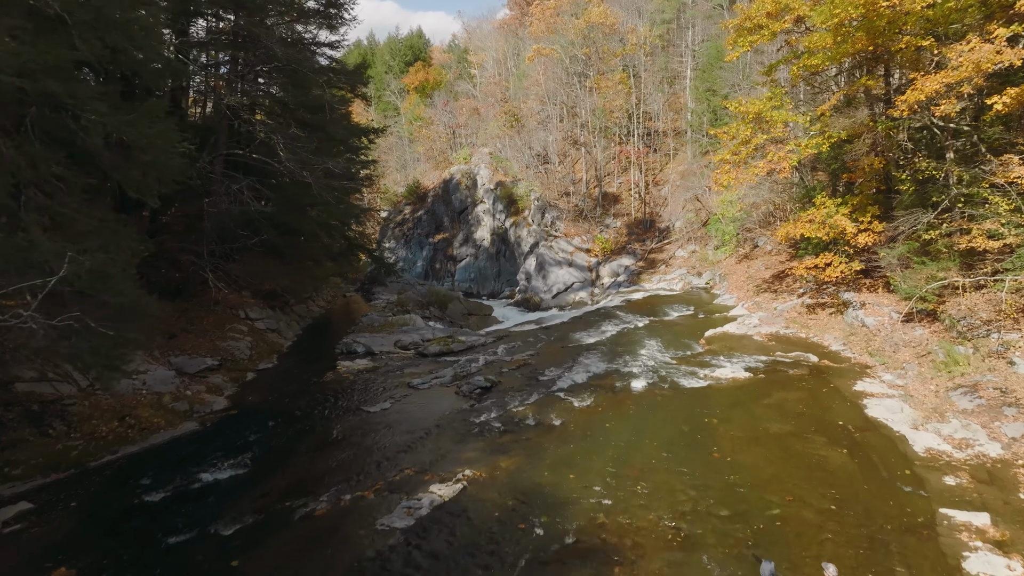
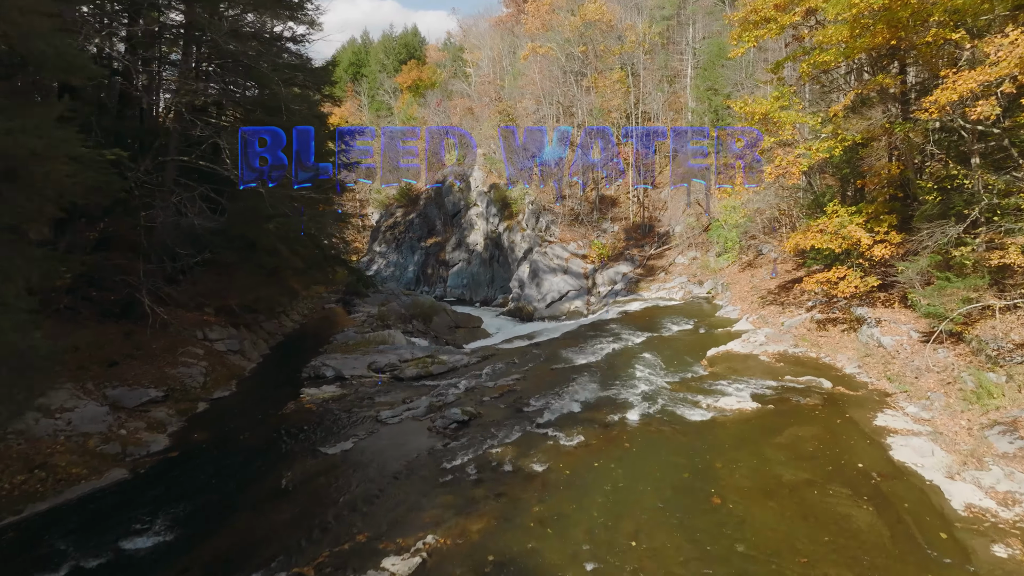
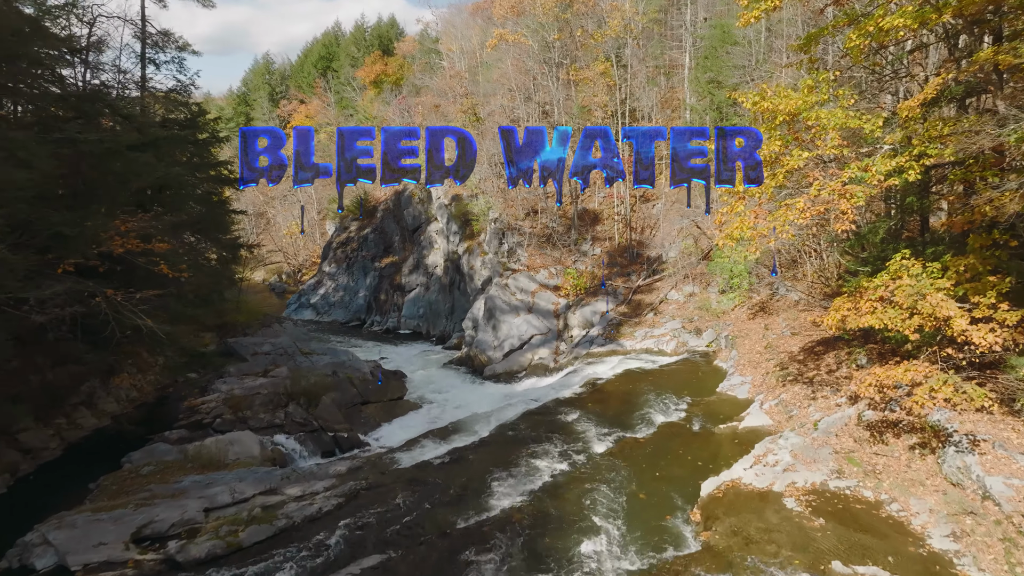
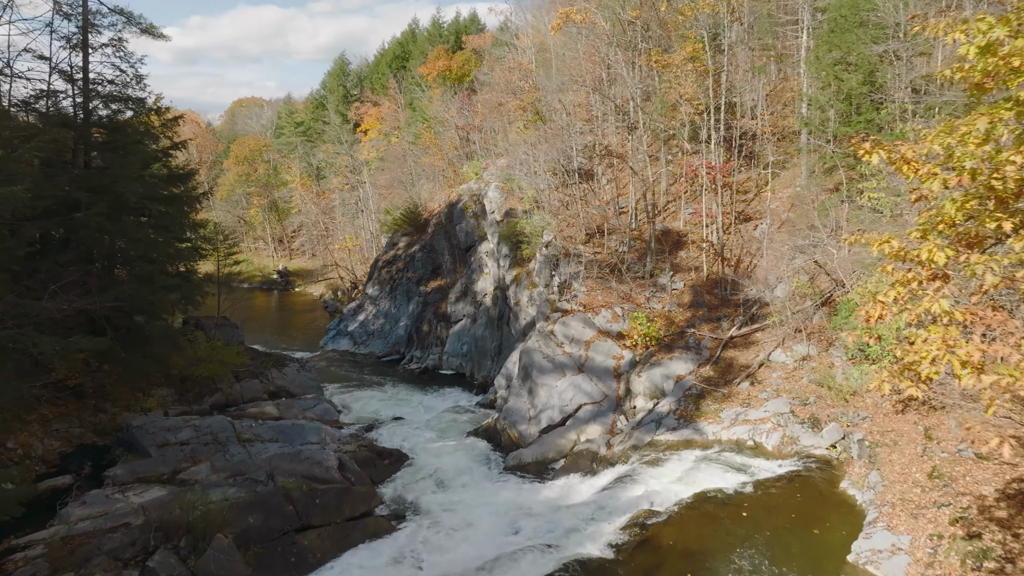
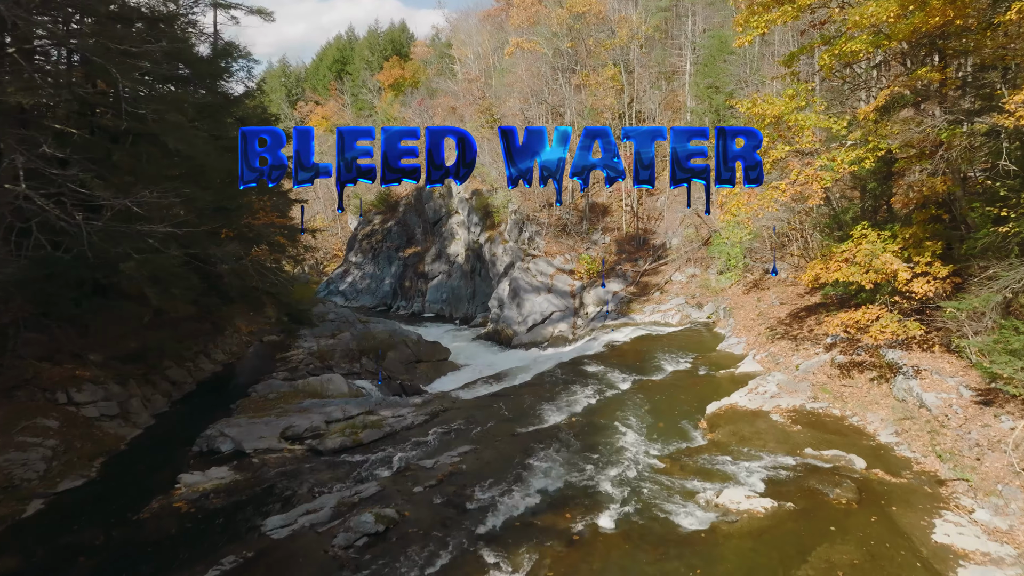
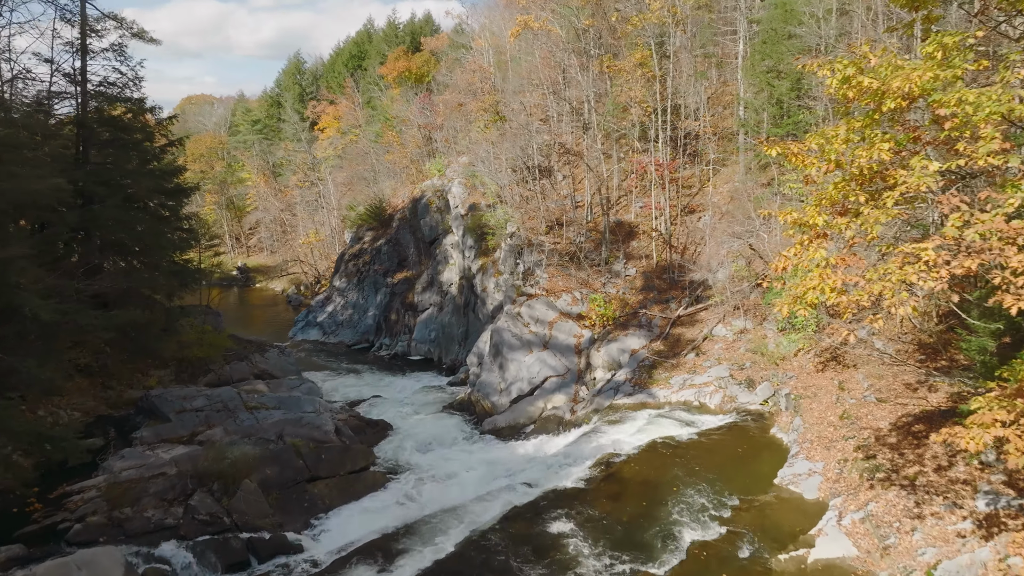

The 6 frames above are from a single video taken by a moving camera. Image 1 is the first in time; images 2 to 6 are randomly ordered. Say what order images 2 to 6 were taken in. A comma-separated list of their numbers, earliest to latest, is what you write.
2, 5, 3, 6, 4
